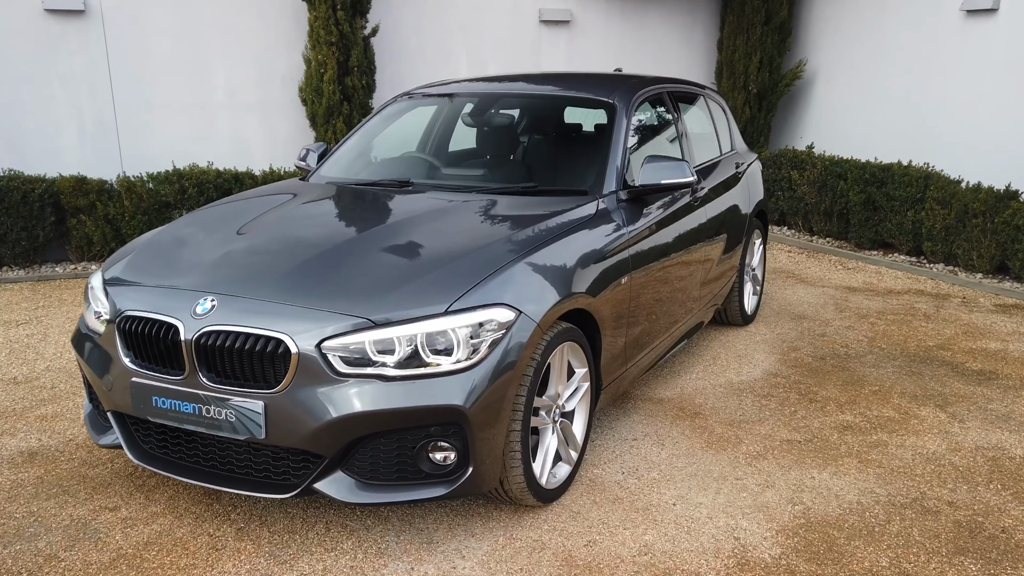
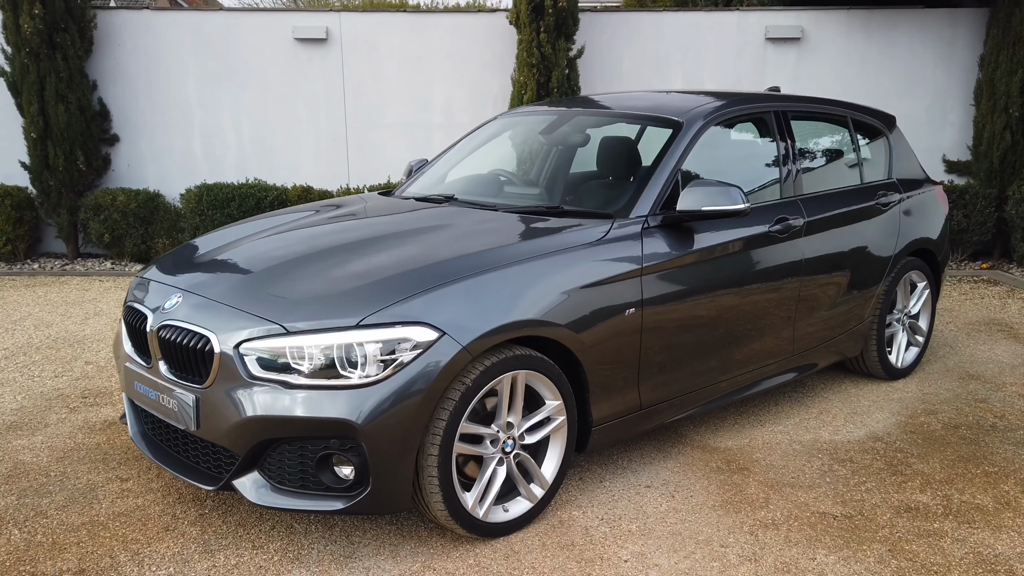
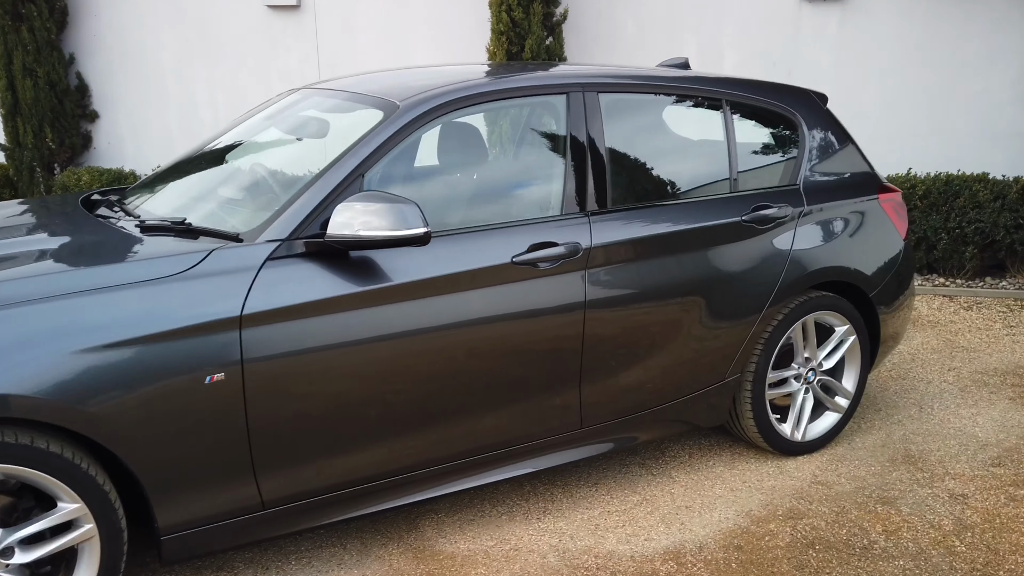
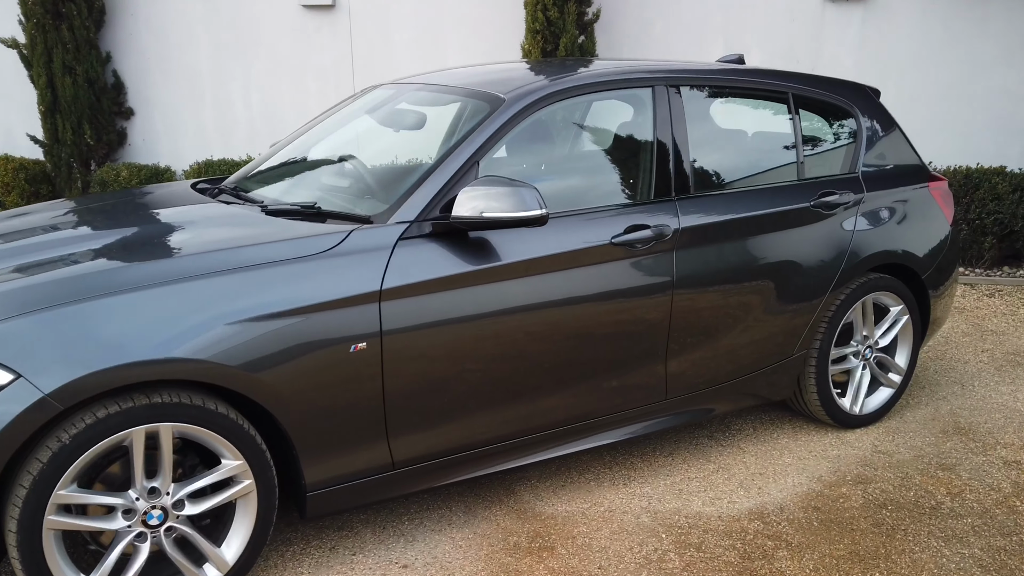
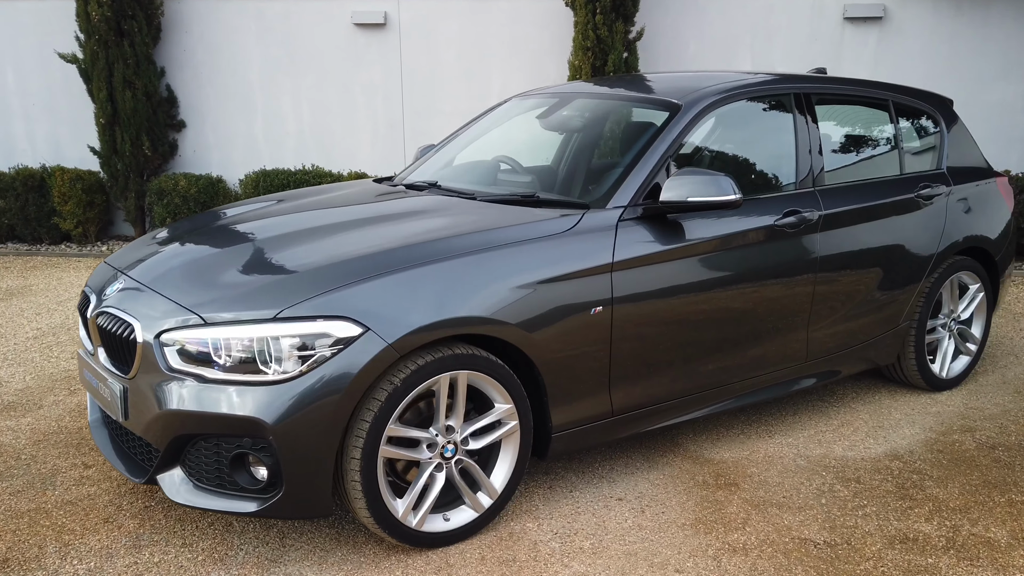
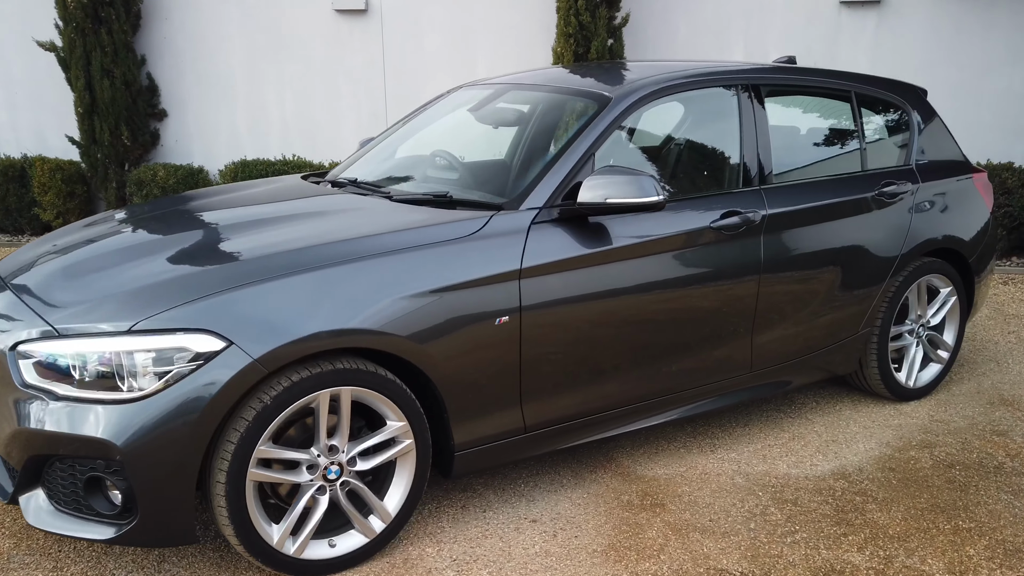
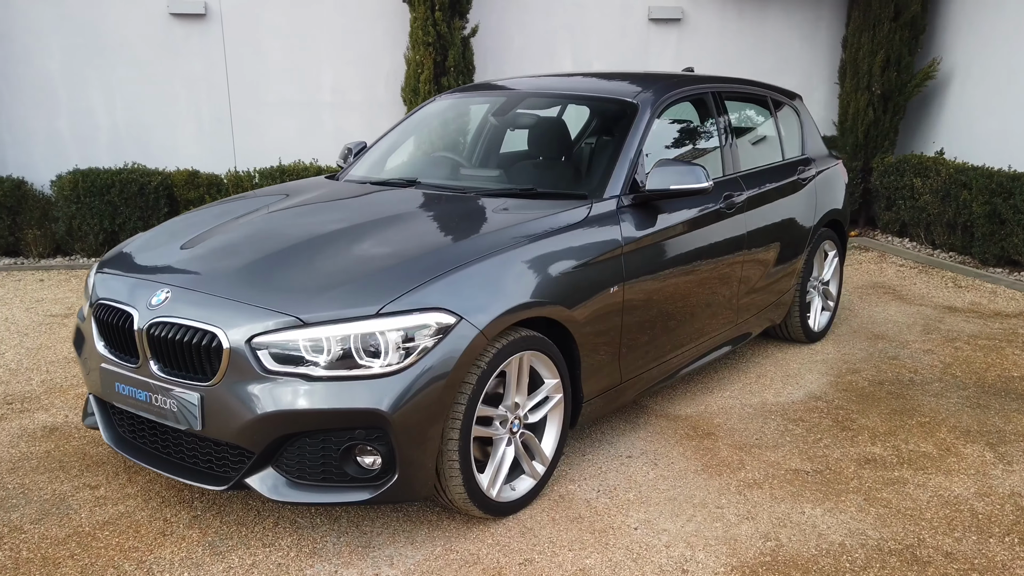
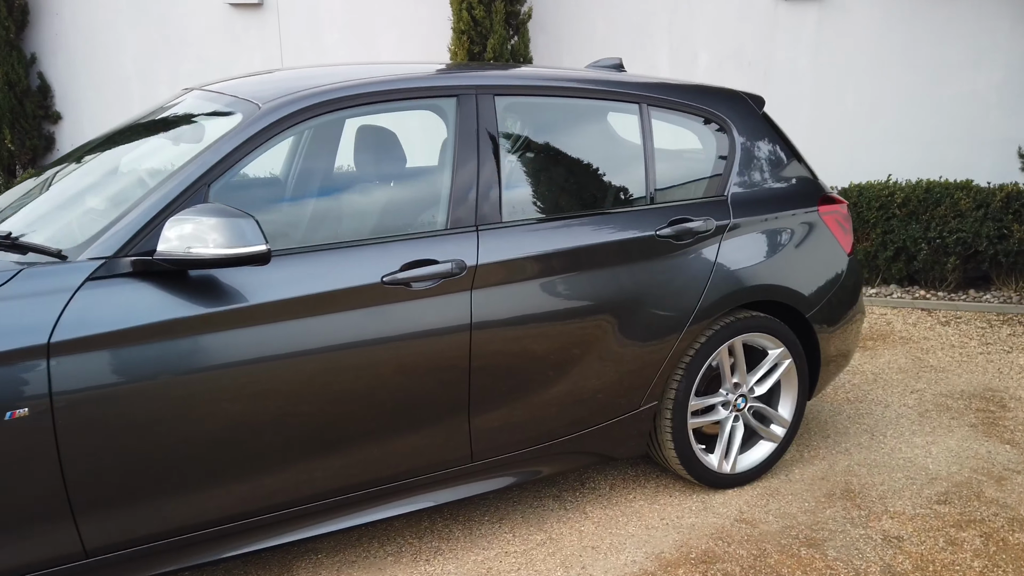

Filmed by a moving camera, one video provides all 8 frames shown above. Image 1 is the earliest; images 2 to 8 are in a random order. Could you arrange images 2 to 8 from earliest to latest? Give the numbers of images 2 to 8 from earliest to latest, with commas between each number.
7, 2, 5, 6, 4, 3, 8
